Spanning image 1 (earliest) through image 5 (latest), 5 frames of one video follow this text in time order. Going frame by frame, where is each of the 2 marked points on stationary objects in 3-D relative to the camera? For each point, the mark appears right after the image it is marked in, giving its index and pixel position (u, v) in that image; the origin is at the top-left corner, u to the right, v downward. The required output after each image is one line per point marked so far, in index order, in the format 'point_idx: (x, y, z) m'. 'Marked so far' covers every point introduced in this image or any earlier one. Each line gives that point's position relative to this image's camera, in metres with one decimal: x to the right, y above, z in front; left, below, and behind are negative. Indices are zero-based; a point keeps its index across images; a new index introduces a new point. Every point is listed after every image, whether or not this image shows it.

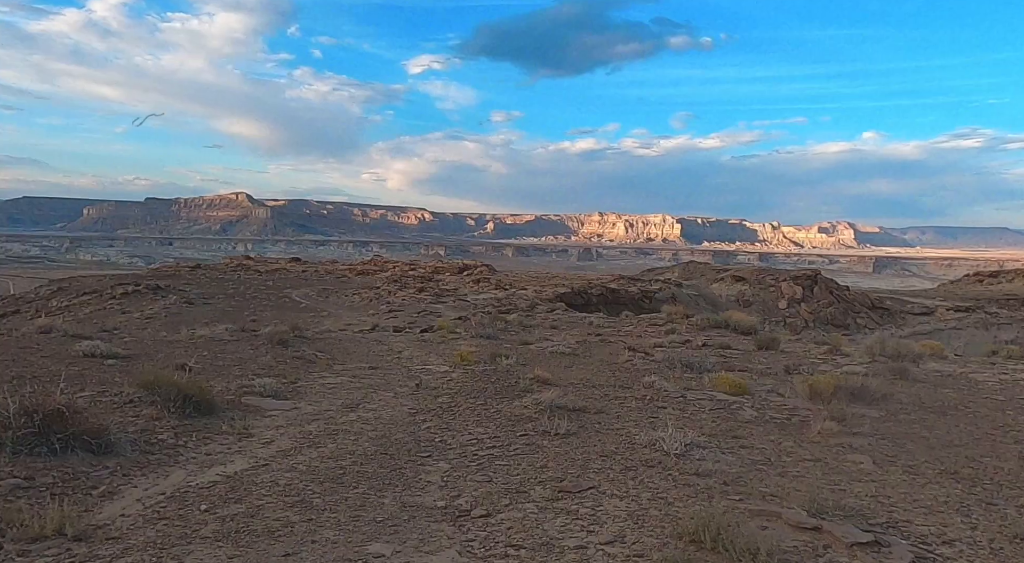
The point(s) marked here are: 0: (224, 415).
0: (-2.8, -1.3, +6.8) m
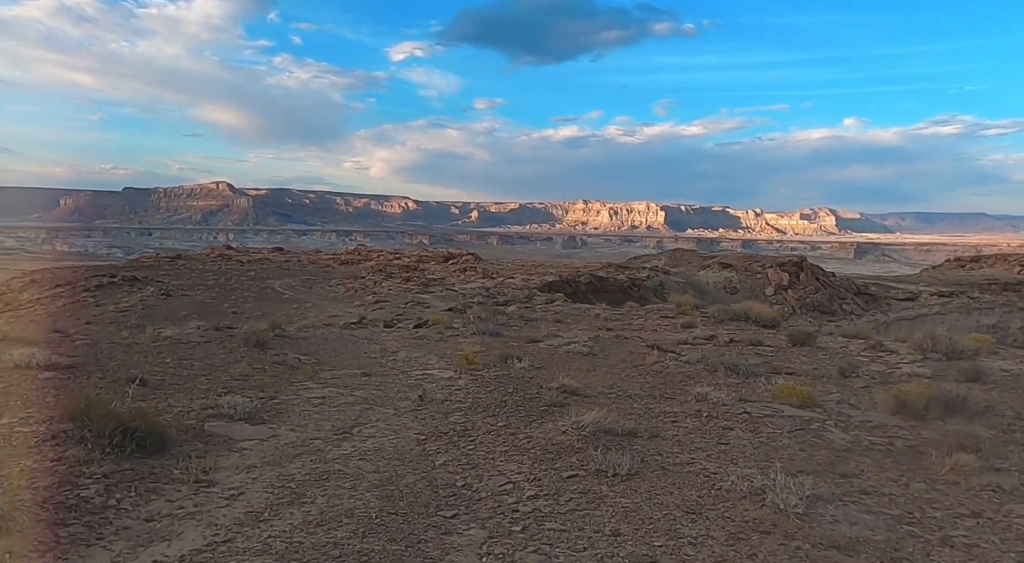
0: (-2.5, -1.3, +5.2) m
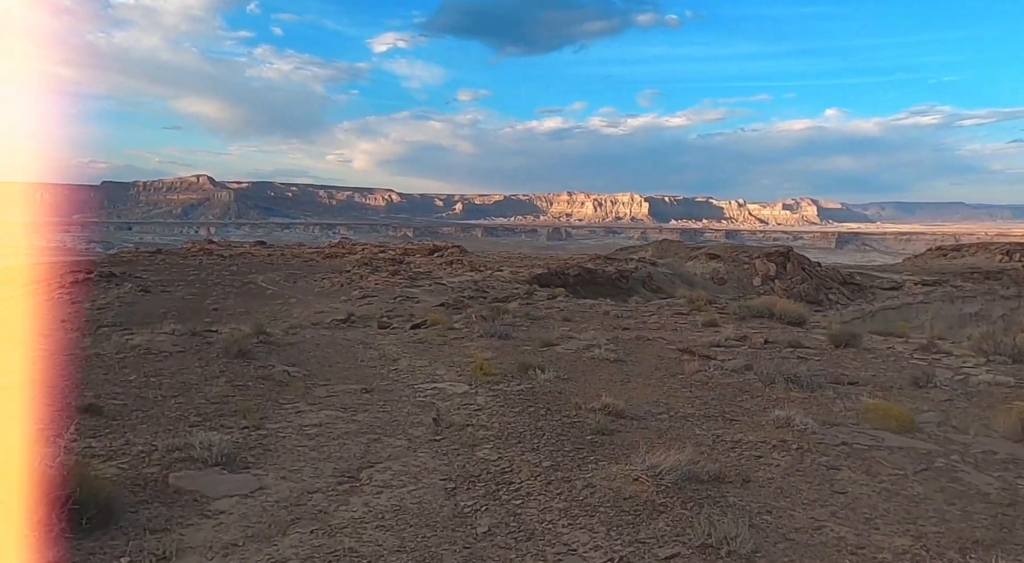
0: (-2.1, -1.3, +3.8) m
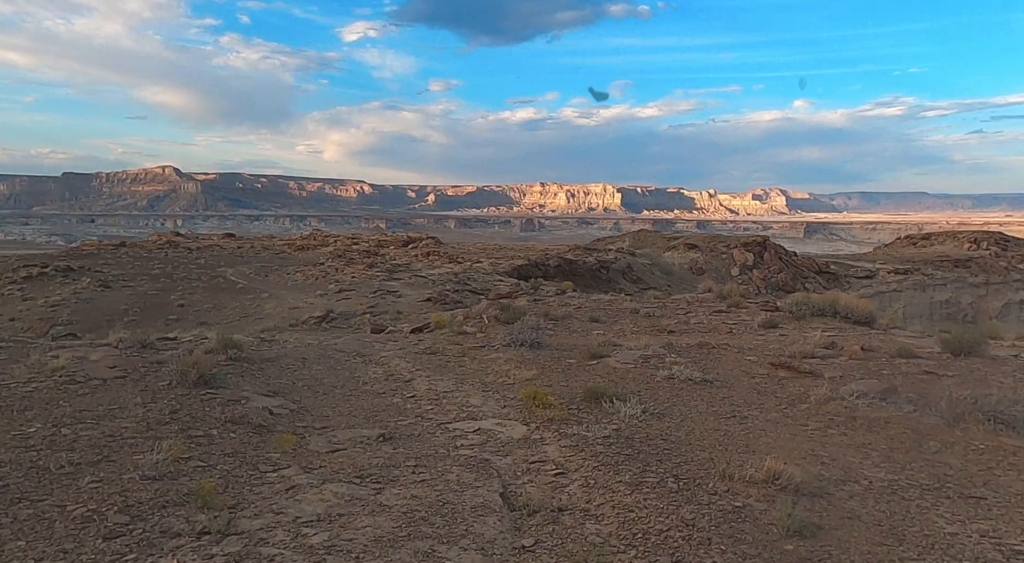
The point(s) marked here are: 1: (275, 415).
0: (-1.2, -1.4, +1.2) m
1: (-2.2, -1.2, +6.4) m
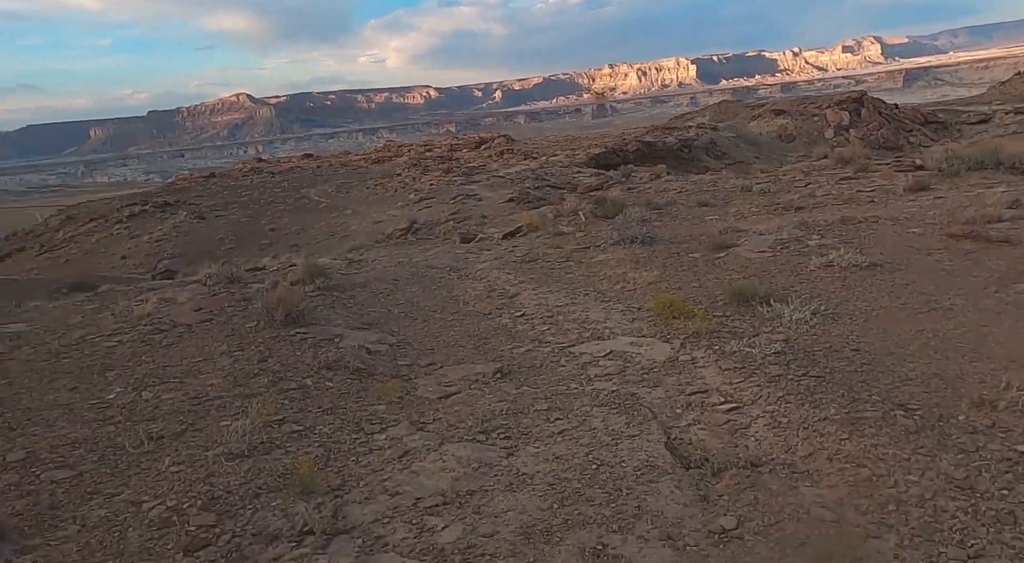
0: (-0.7, -1.5, +0.4) m
1: (-1.1, -0.6, +5.6) m
